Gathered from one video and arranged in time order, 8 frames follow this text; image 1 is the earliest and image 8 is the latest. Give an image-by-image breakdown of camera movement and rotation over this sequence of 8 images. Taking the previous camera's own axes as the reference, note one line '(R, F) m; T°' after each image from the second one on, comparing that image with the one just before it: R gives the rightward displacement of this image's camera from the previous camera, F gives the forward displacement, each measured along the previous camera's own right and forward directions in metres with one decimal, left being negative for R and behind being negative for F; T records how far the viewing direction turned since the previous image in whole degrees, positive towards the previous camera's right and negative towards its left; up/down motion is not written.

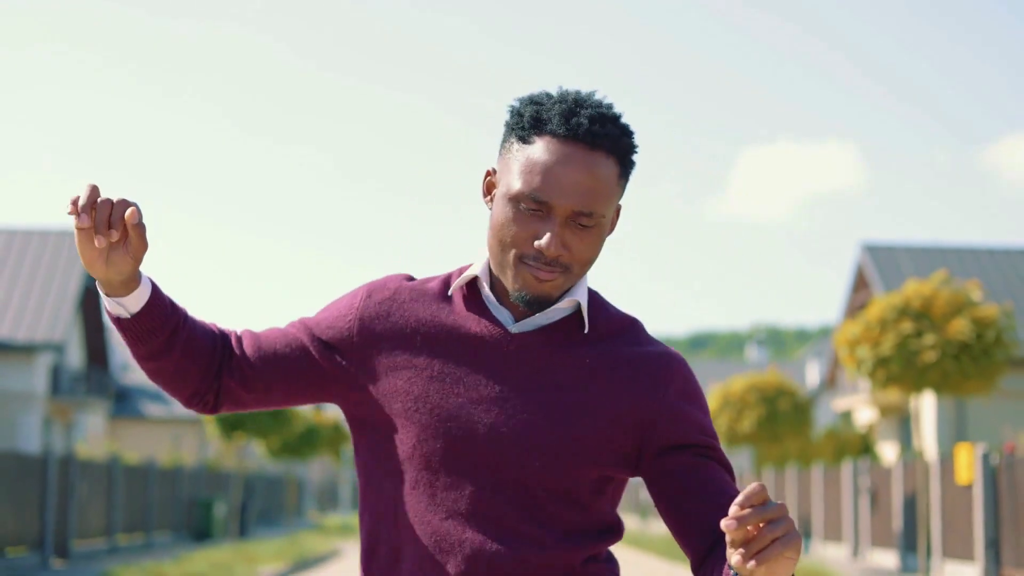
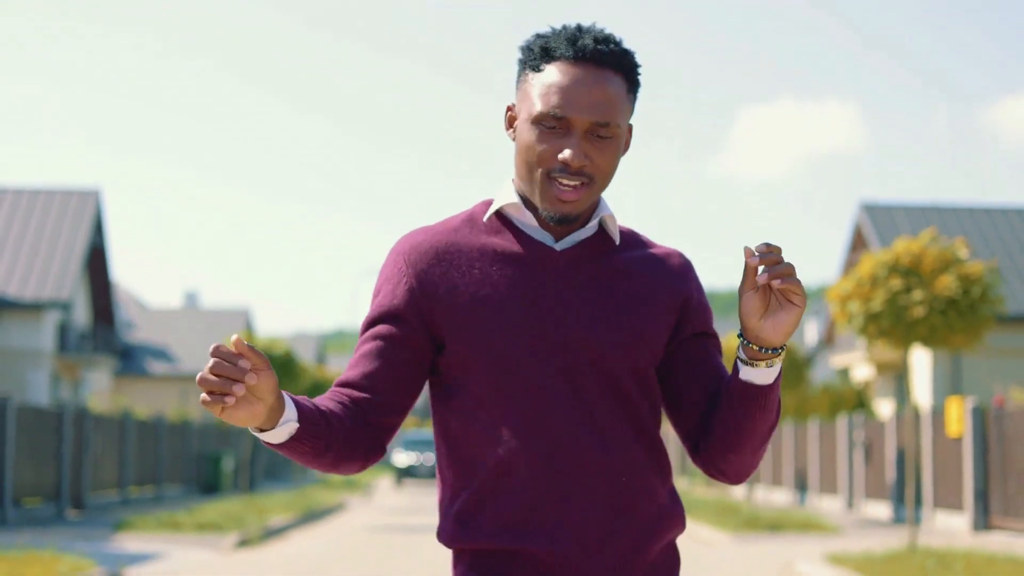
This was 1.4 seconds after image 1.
(0.0, -0.5) m; 0°
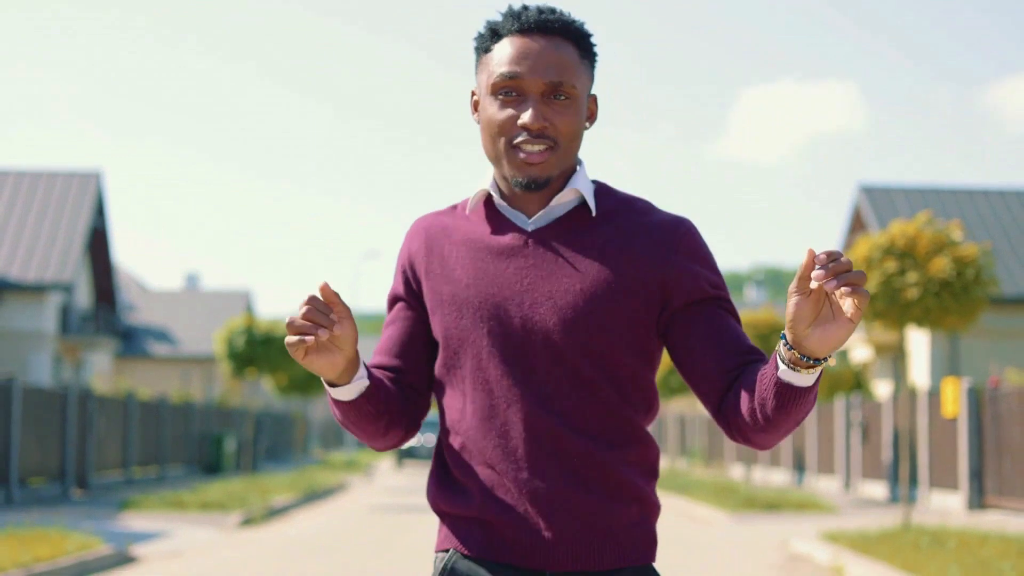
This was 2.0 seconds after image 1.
(0.0, -0.2) m; 0°
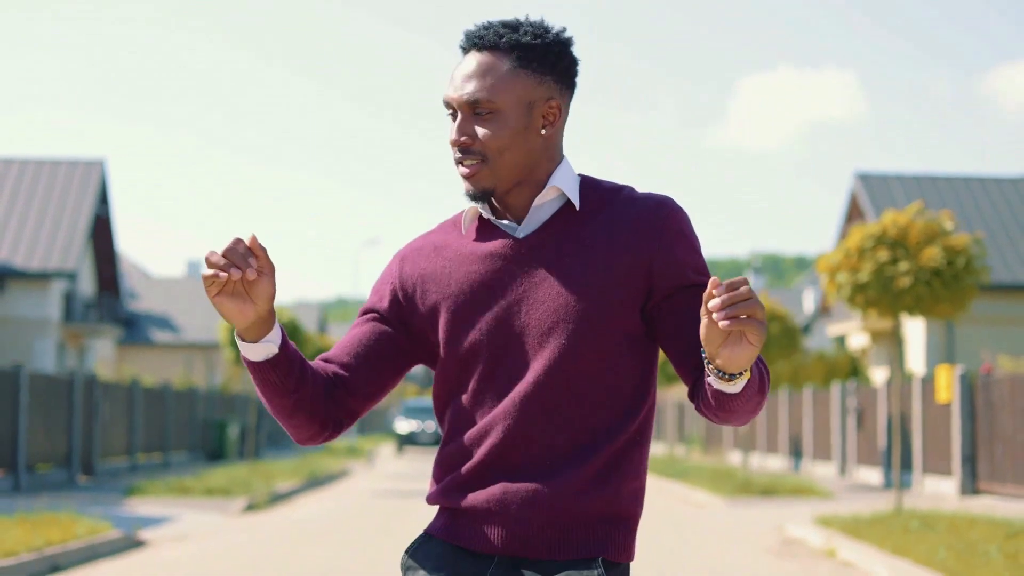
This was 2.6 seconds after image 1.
(0.0, -0.3) m; 0°
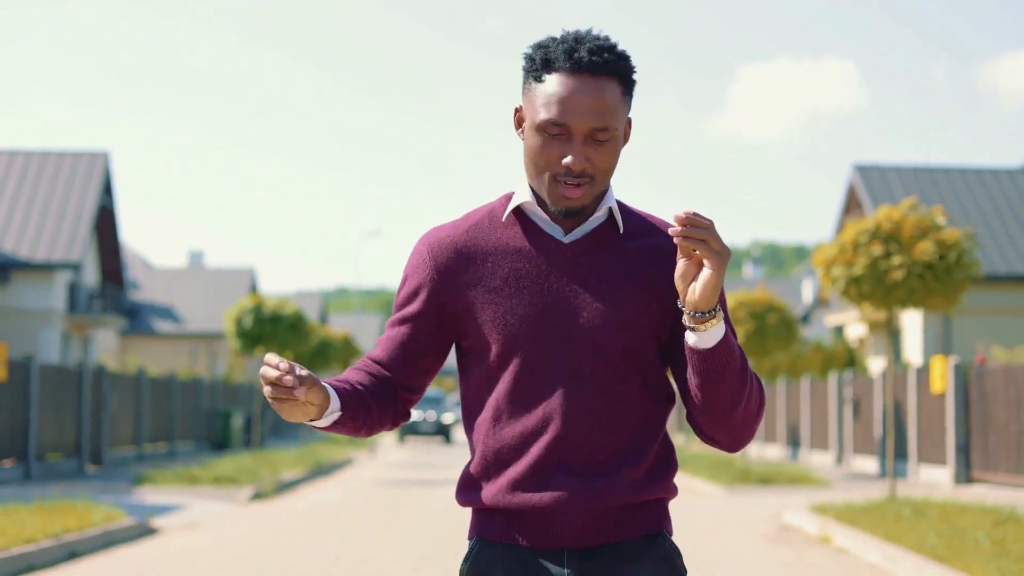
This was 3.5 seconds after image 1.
(0.0, -0.3) m; 0°
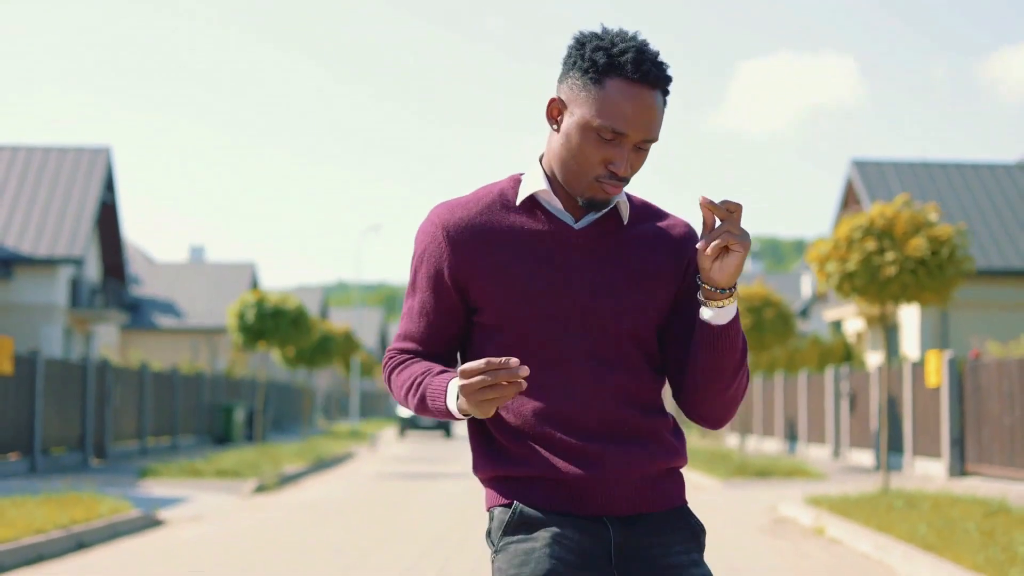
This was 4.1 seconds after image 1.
(0.0, -0.2) m; 0°
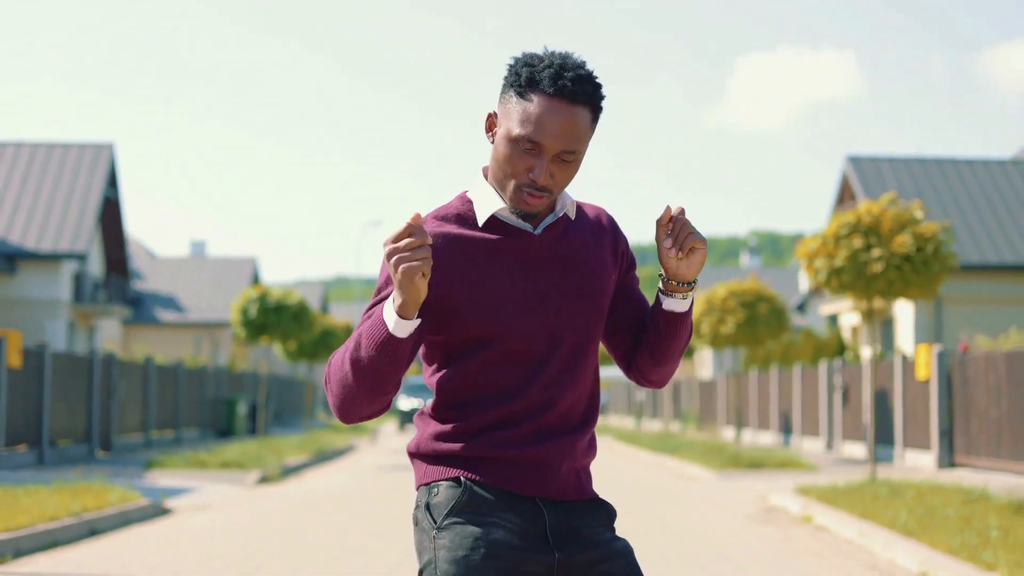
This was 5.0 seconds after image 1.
(0.0, -0.4) m; 0°
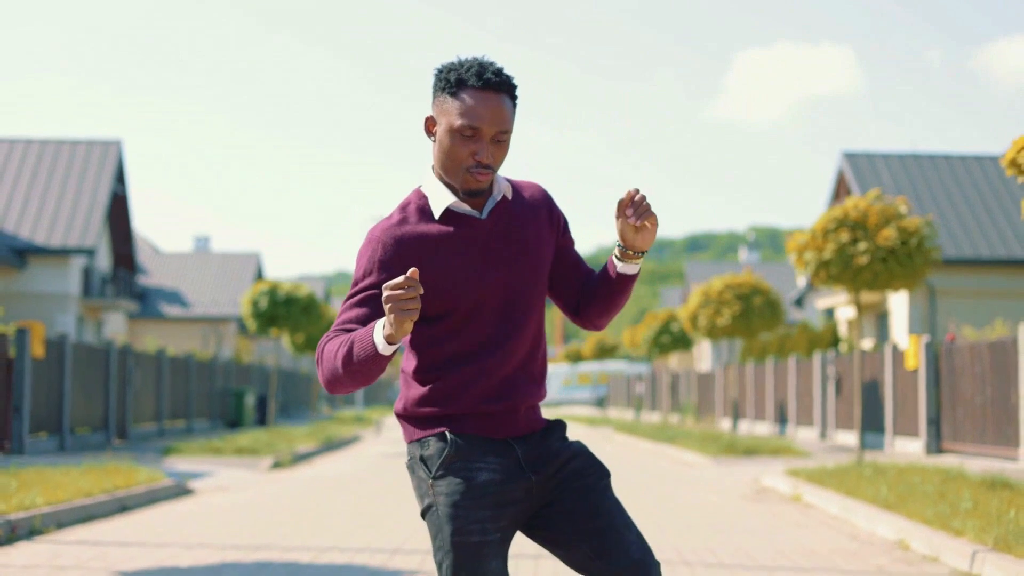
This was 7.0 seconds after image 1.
(-0.1, -0.8) m; 0°
